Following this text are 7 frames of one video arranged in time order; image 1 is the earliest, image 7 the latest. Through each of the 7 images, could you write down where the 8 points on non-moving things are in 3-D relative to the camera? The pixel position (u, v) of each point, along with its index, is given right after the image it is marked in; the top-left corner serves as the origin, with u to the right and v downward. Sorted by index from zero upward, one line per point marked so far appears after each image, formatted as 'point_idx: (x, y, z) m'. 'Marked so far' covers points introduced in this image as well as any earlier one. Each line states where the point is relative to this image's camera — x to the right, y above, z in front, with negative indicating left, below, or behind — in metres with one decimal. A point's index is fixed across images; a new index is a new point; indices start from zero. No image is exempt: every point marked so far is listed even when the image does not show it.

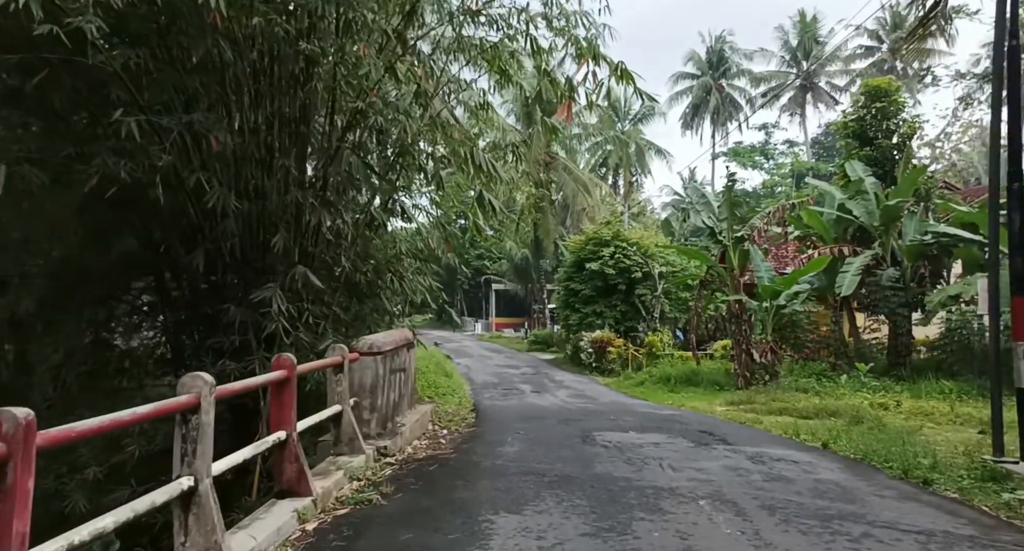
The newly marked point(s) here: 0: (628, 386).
0: (+2.4, -2.3, +14.6) m
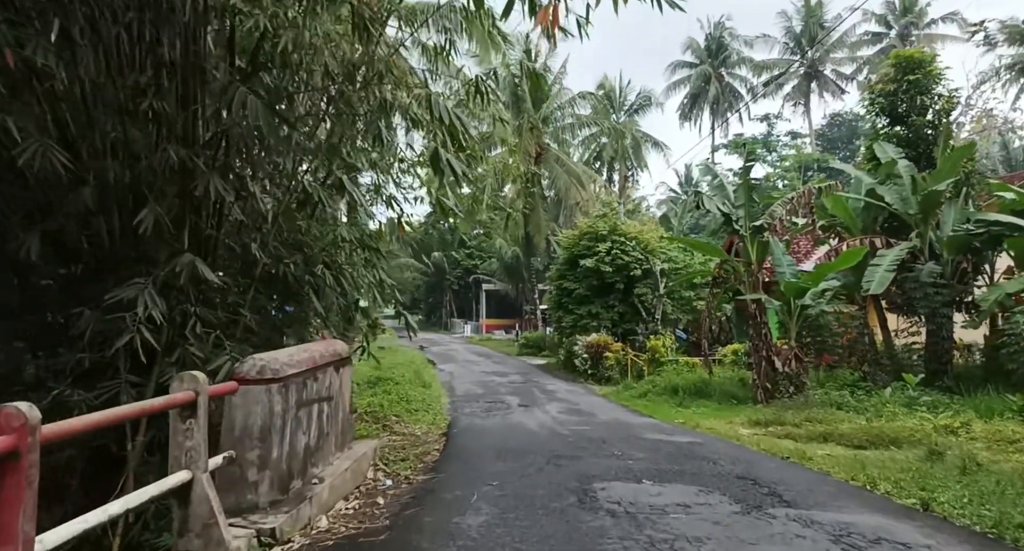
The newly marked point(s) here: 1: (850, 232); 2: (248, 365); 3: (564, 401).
0: (+2.2, -2.3, +12.9) m
1: (+6.0, +0.8, +12.4) m
2: (-1.3, -0.4, +3.5) m
3: (+1.0, -2.3, +12.8) m
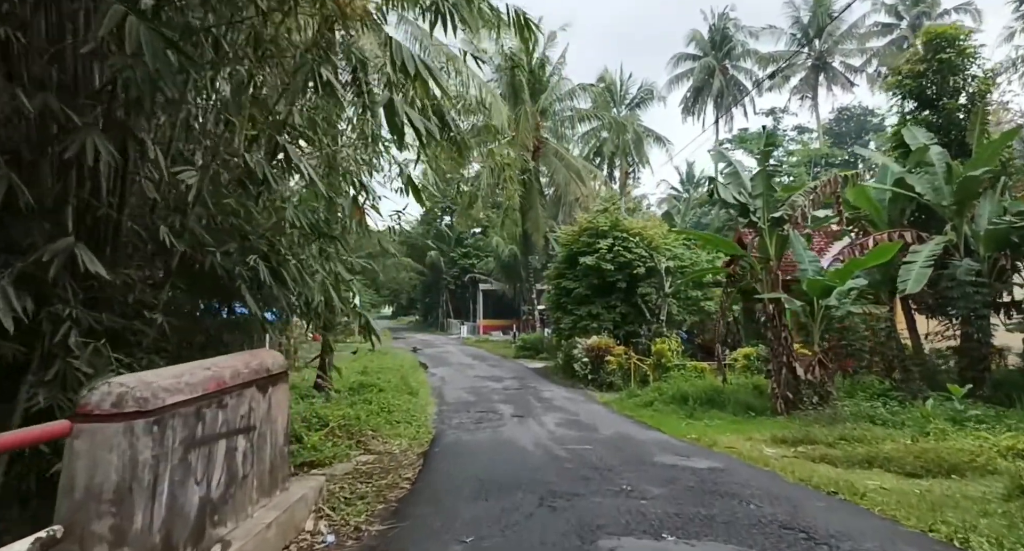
0: (+2.0, -2.2, +11.8) m
1: (+5.9, +0.8, +11.3) m
2: (-1.4, -0.4, +2.4) m
3: (+0.9, -2.3, +11.7) m
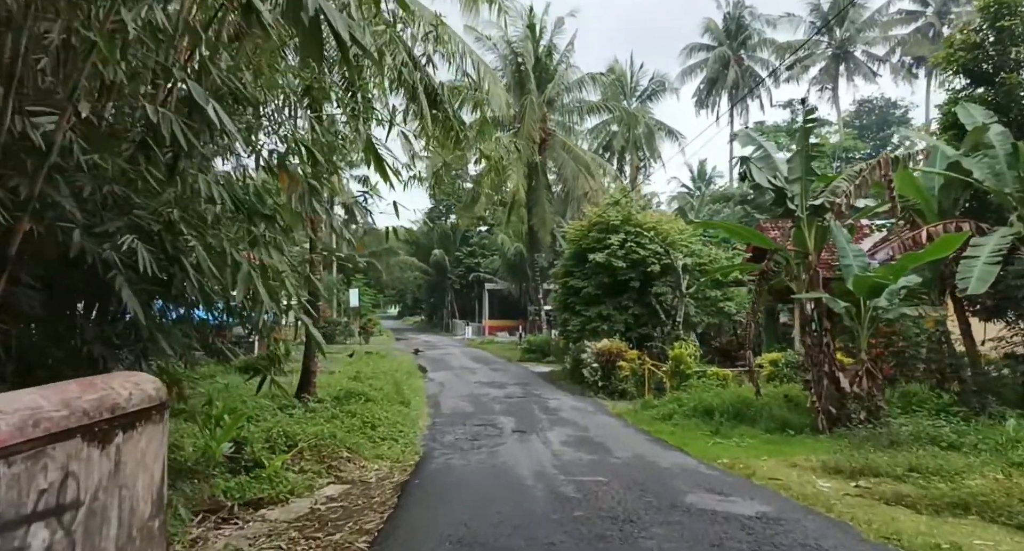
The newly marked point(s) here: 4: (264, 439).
0: (+2.1, -2.2, +10.5) m
1: (+5.9, +0.8, +9.9) m
2: (-1.5, -0.4, +1.1) m
3: (+0.9, -2.2, +10.4) m
4: (-2.7, -1.8, +7.6) m
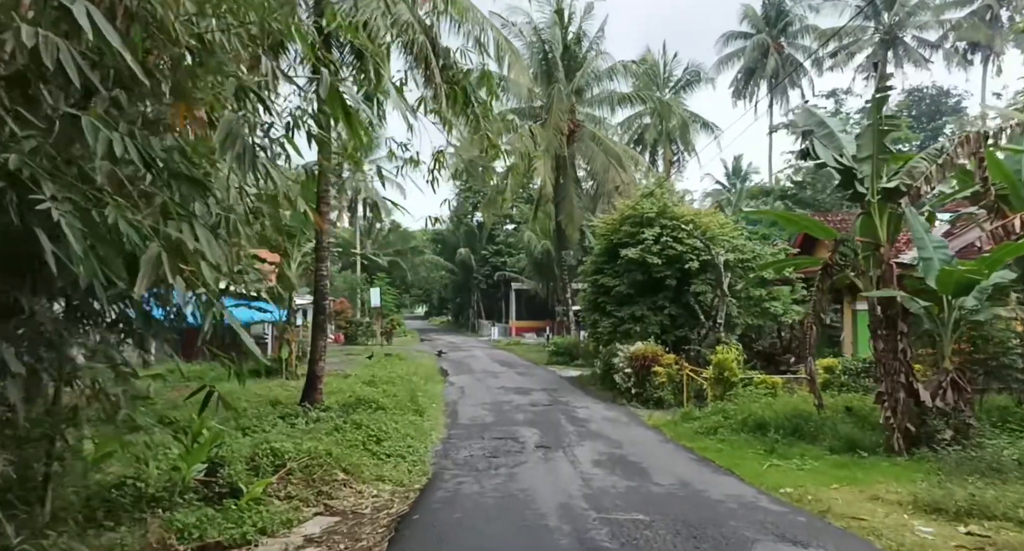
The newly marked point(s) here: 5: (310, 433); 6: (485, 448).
0: (+2.4, -2.1, +9.3) m
1: (+6.2, +0.9, +8.6) m
2: (-1.6, -0.3, +0.1) m
3: (+1.2, -2.2, +9.2) m
4: (-2.5, -1.7, +6.6) m
5: (-2.6, -2.0, +8.8) m
6: (-0.3, -2.2, +8.9) m
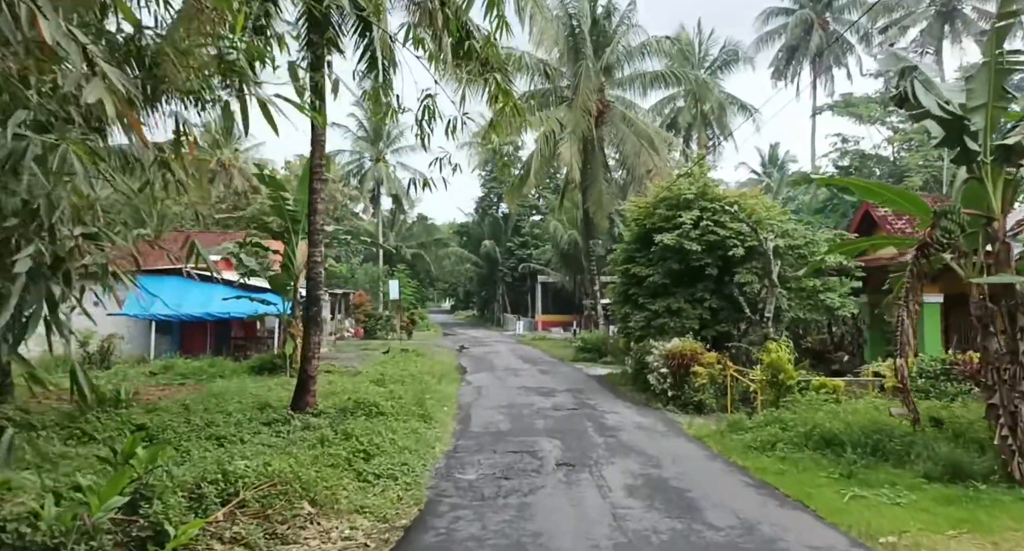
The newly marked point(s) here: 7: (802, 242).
0: (+2.6, -1.9, +7.7) m
1: (+6.3, +1.1, +6.9) m
2: (-1.7, -0.2, -1.3) m
3: (+1.4, -2.0, +7.7) m
4: (-2.4, -1.6, +5.2) m
5: (-2.4, -1.8, +7.4) m
6: (-0.2, -2.0, +7.4) m
7: (+5.4, +0.6, +13.0) m
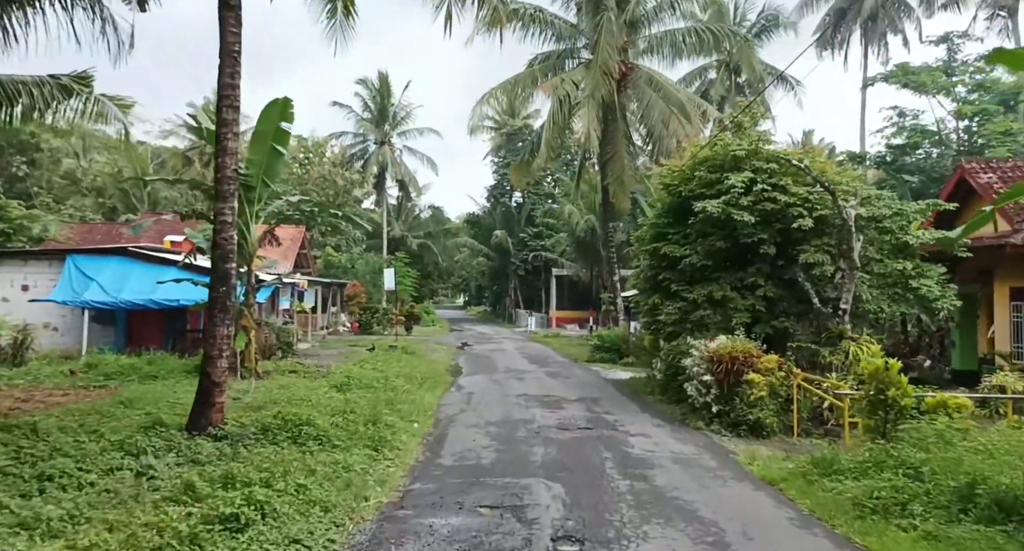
0: (+2.4, -1.7, +4.8) m
1: (+6.2, +1.3, +3.8) m
2: (-2.2, +0.1, -4.1) m
3: (+1.2, -1.7, +4.8) m
4: (-2.6, -1.2, +2.4) m
5: (-2.6, -1.5, +4.6) m
6: (-0.4, -1.7, +4.6) m
7: (+5.4, +0.9, +10.0) m
